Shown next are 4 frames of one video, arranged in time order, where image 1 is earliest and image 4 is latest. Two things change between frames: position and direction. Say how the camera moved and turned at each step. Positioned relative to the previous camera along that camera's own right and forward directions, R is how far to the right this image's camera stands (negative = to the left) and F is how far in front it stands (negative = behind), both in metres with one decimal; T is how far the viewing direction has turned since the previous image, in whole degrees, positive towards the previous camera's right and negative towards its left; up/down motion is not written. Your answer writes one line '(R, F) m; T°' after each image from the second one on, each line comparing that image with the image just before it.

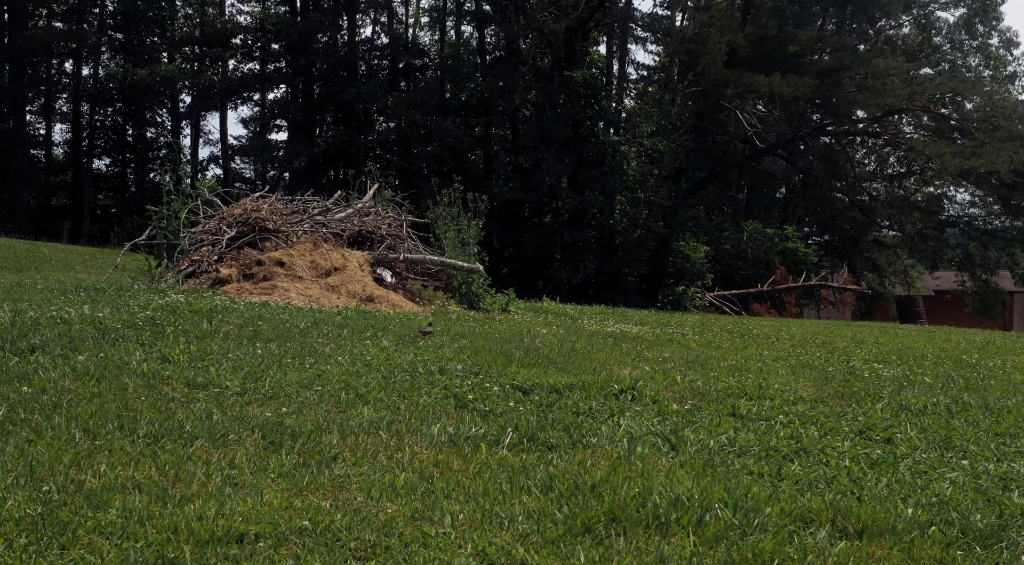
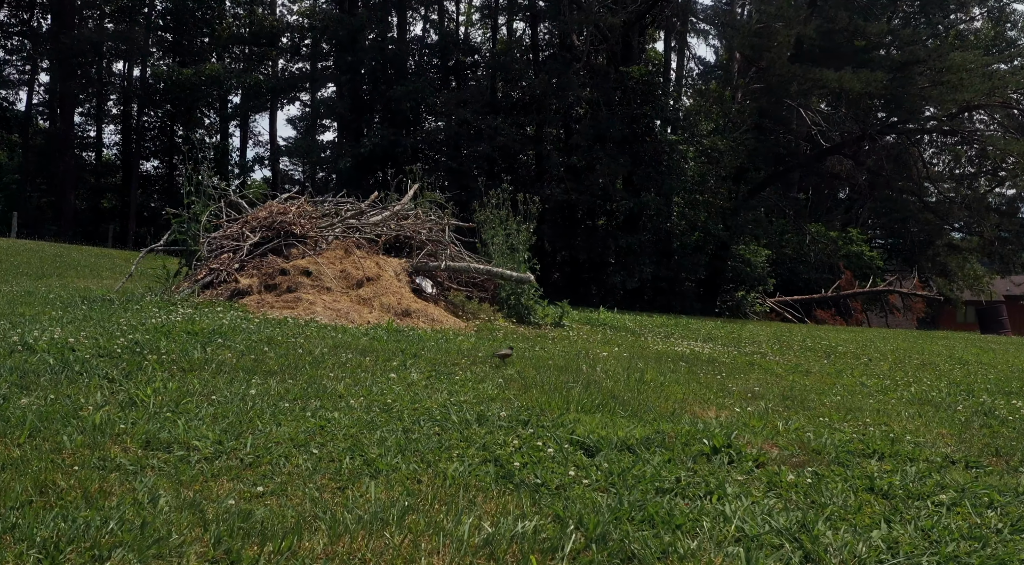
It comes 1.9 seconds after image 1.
(-0.1, +1.6) m; -3°
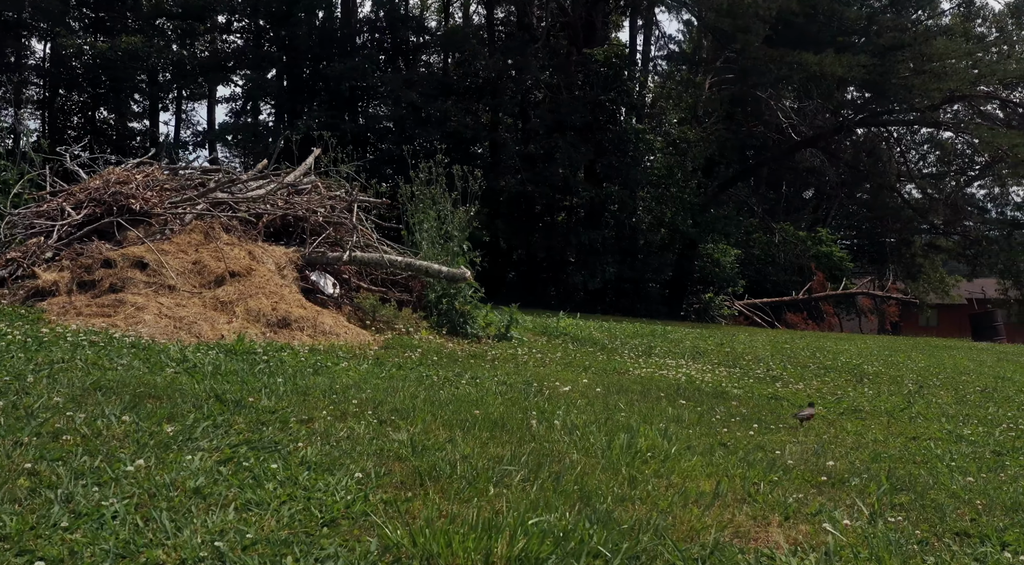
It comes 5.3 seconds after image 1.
(+0.3, +3.5) m; +2°
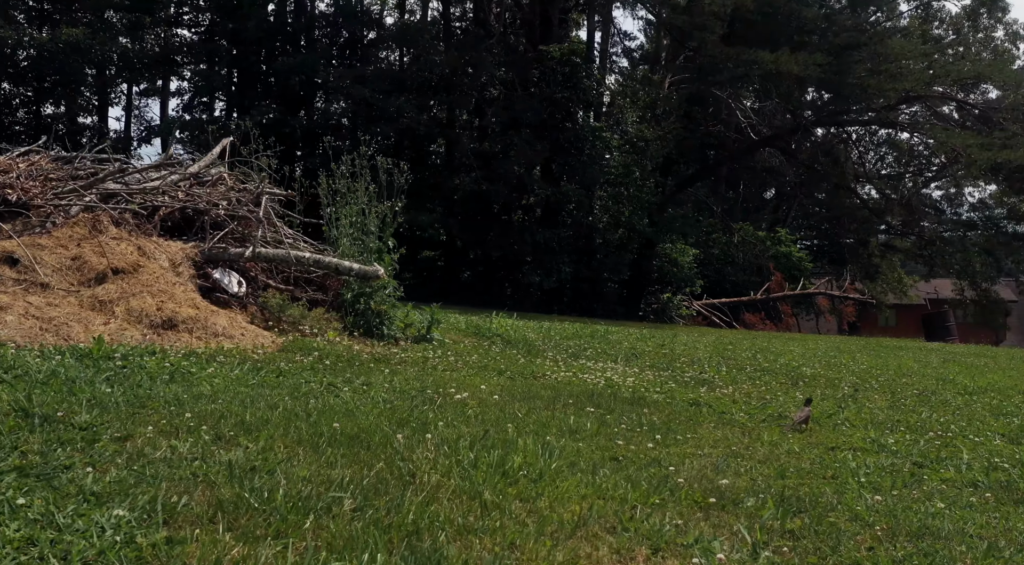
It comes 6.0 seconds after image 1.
(+0.5, +0.6) m; +2°
